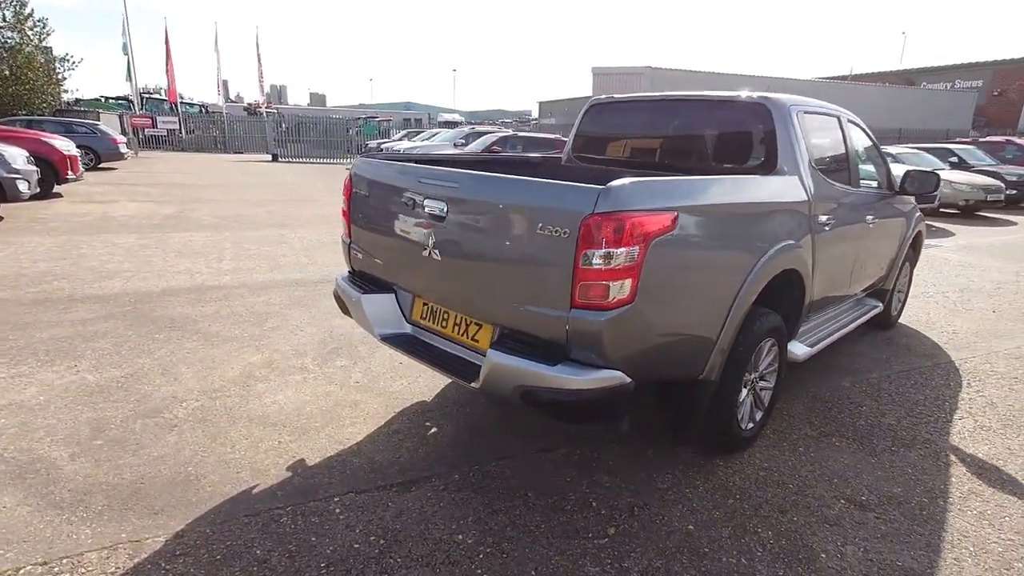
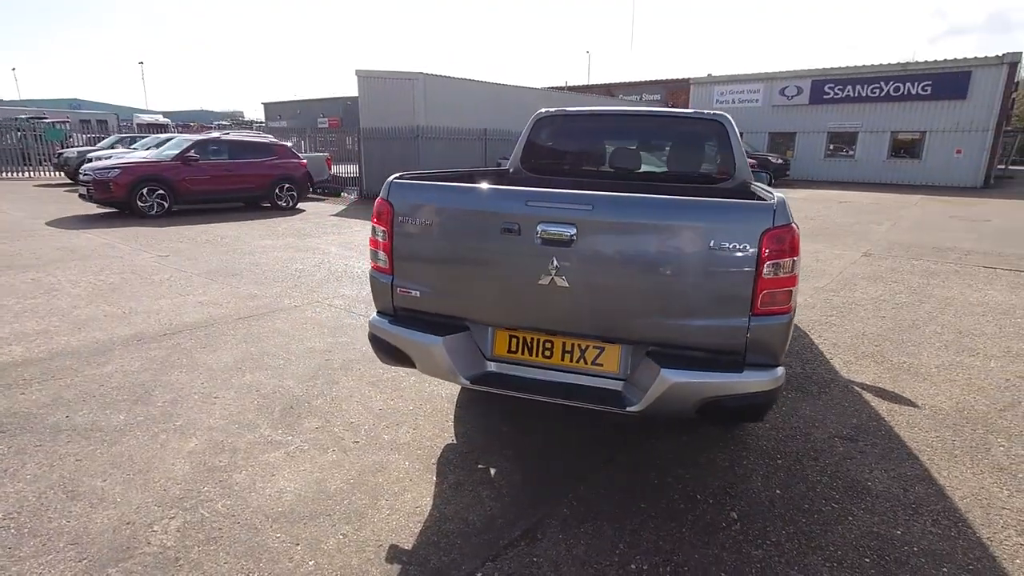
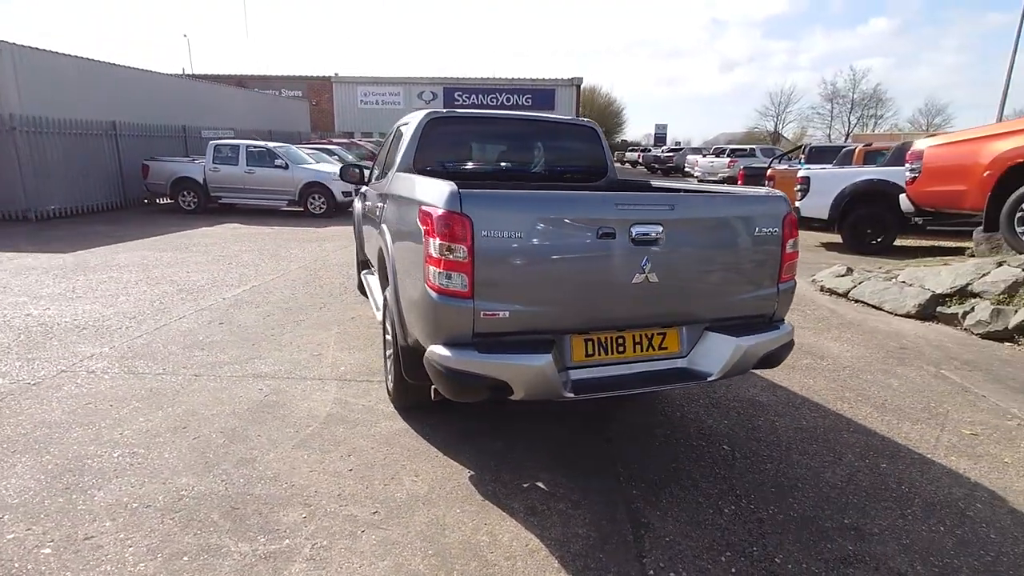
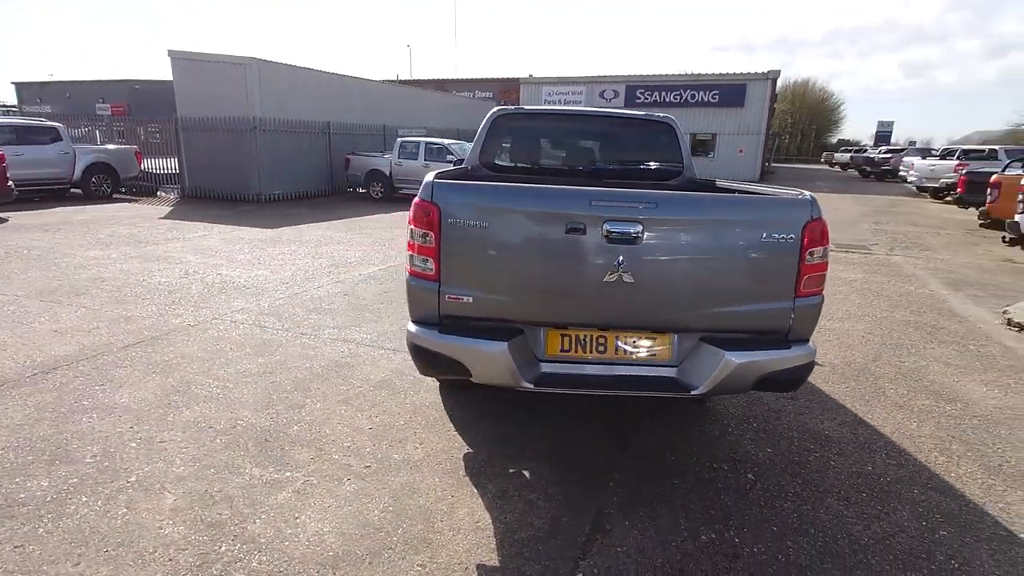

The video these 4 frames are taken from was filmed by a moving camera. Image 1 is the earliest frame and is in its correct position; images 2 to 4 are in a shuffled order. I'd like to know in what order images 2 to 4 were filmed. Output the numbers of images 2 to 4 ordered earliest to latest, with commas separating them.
2, 4, 3
